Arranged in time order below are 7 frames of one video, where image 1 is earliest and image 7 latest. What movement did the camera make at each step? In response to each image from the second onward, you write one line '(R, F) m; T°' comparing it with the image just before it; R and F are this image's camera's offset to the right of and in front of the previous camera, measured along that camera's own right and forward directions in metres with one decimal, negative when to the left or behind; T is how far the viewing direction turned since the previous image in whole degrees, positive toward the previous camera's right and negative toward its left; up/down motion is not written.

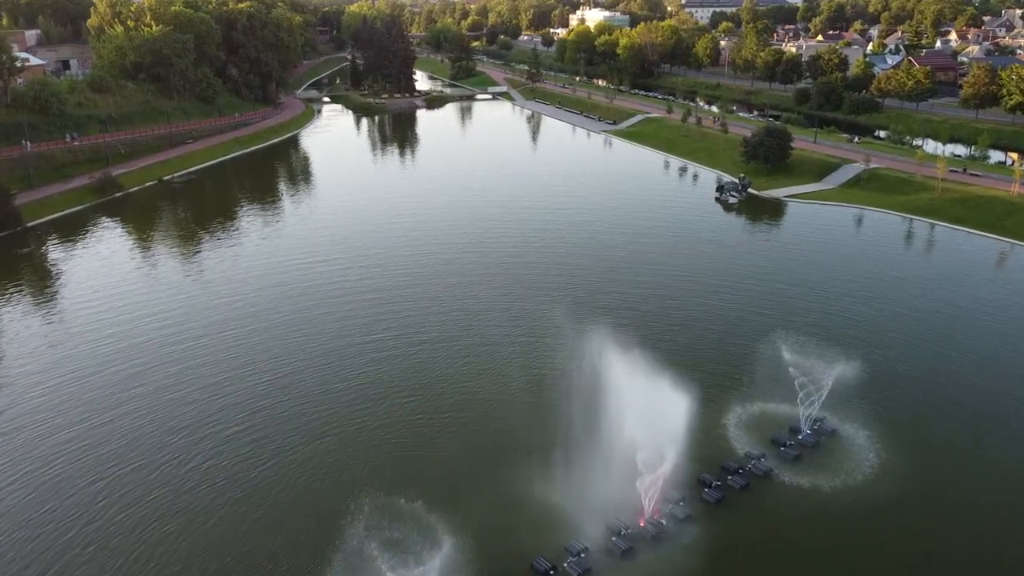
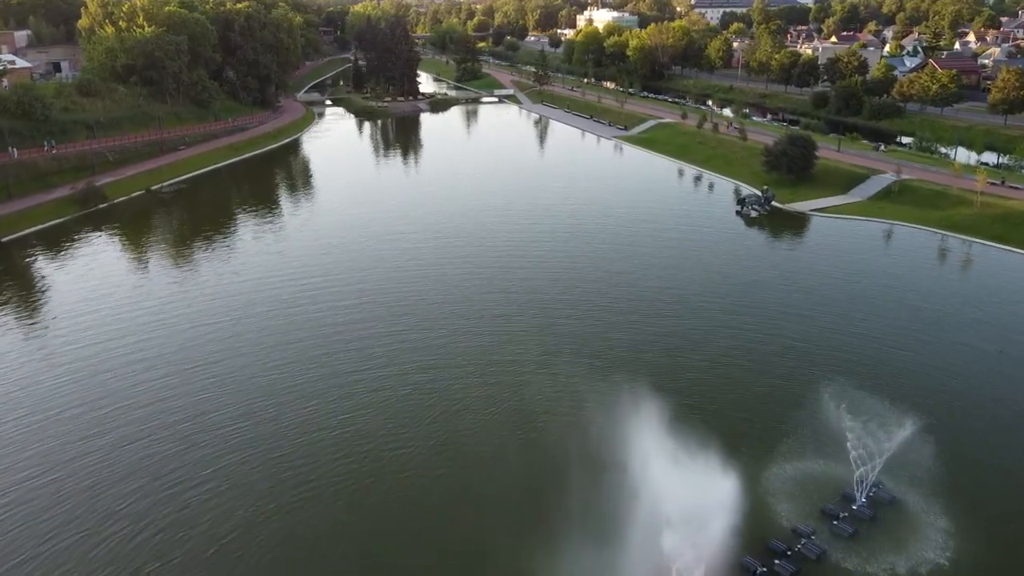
(-0.1, +2.4) m; 0°
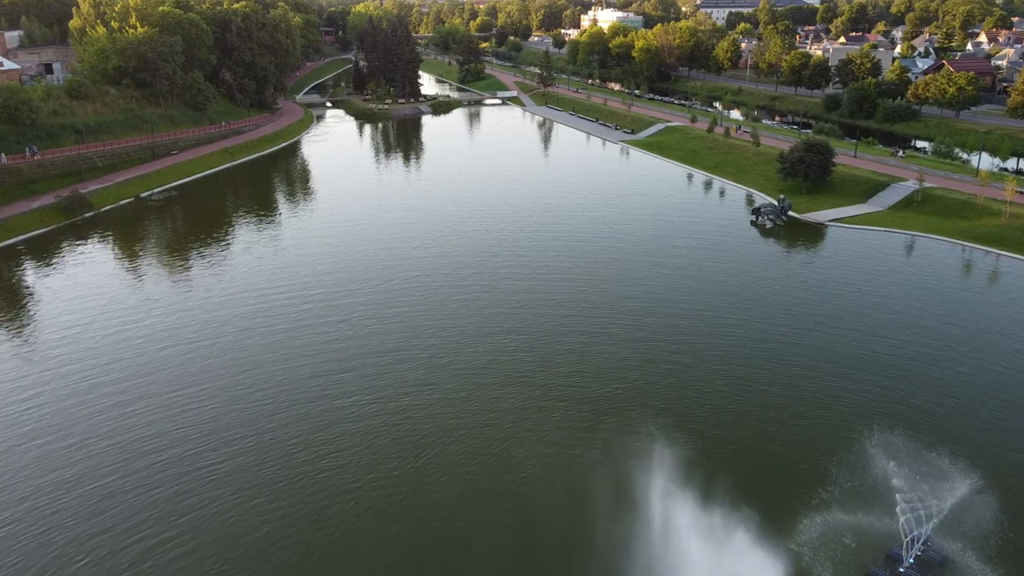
(-0.1, +1.6) m; 0°
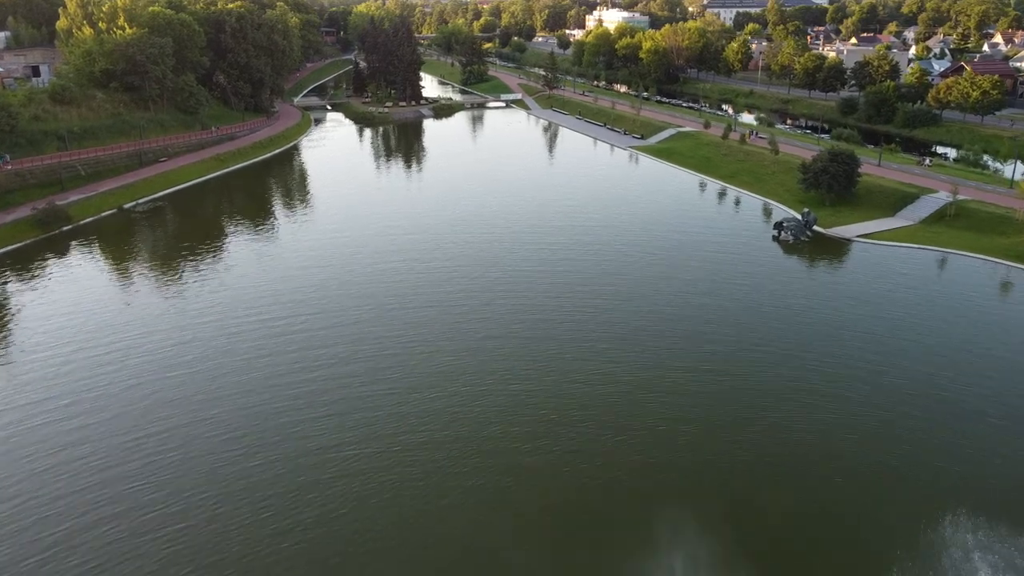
(-0.1, +2.2) m; 0°
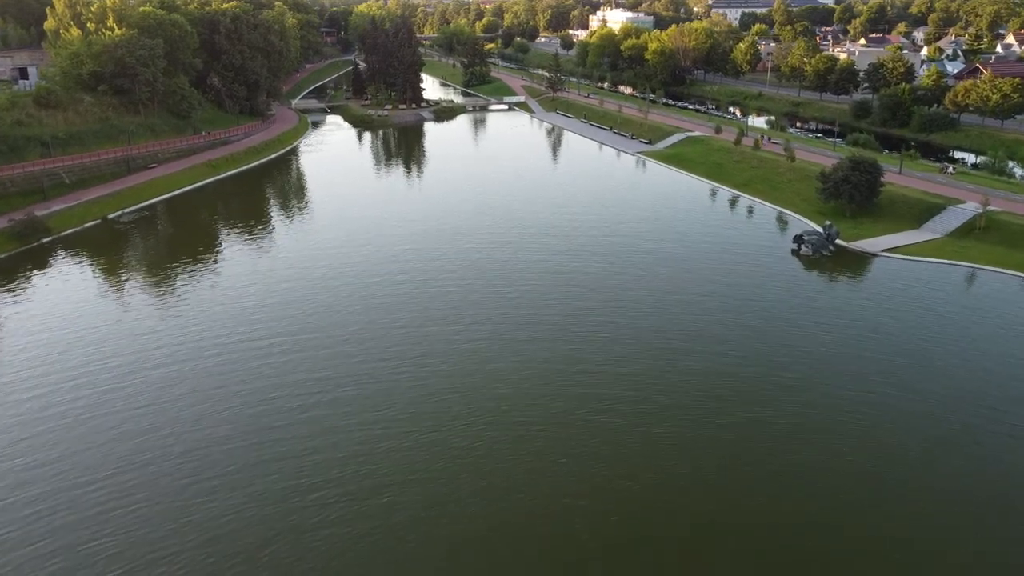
(-0.1, +1.8) m; 0°
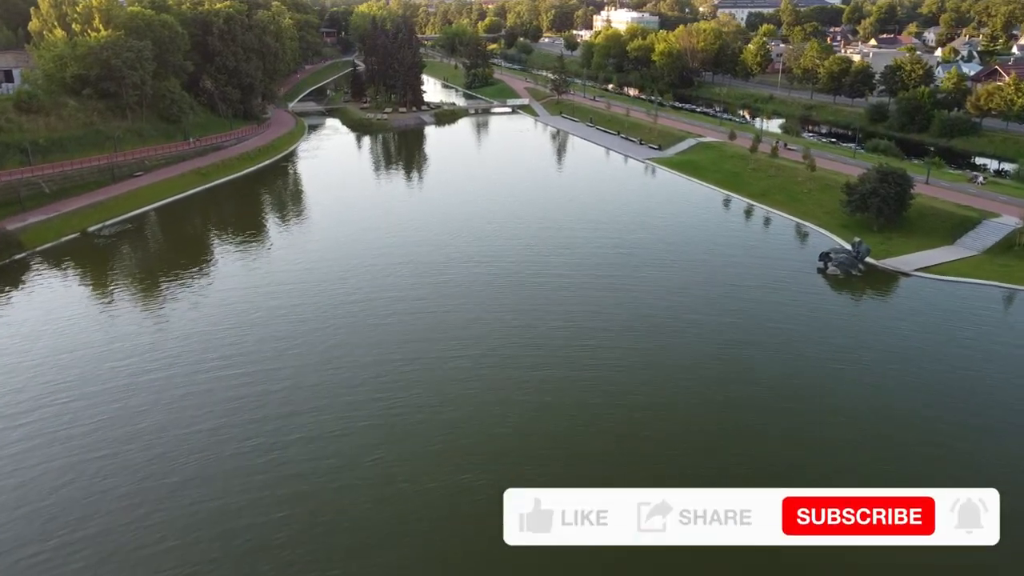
(-0.1, +2.1) m; 0°
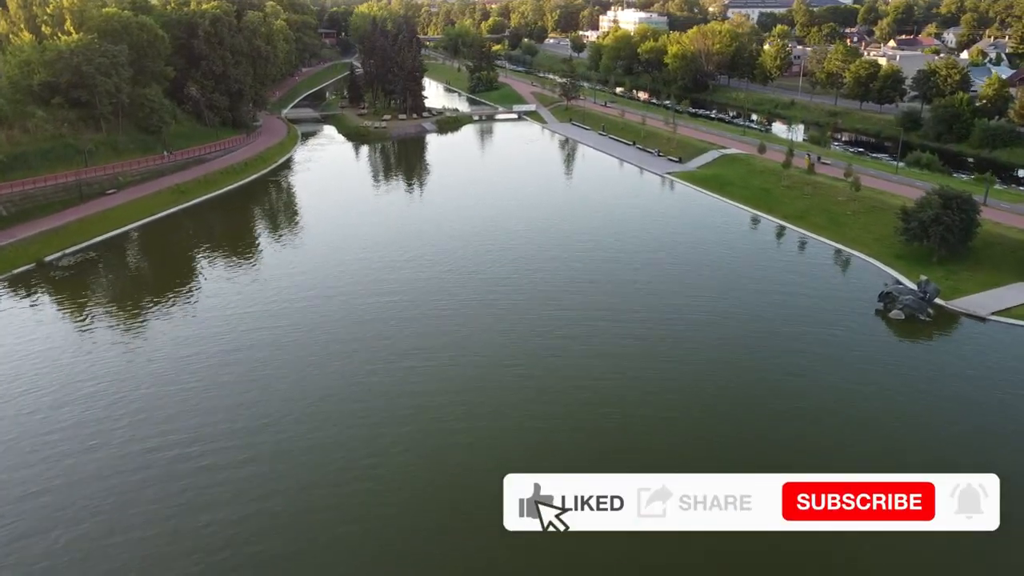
(-0.4, +3.8) m; 0°
